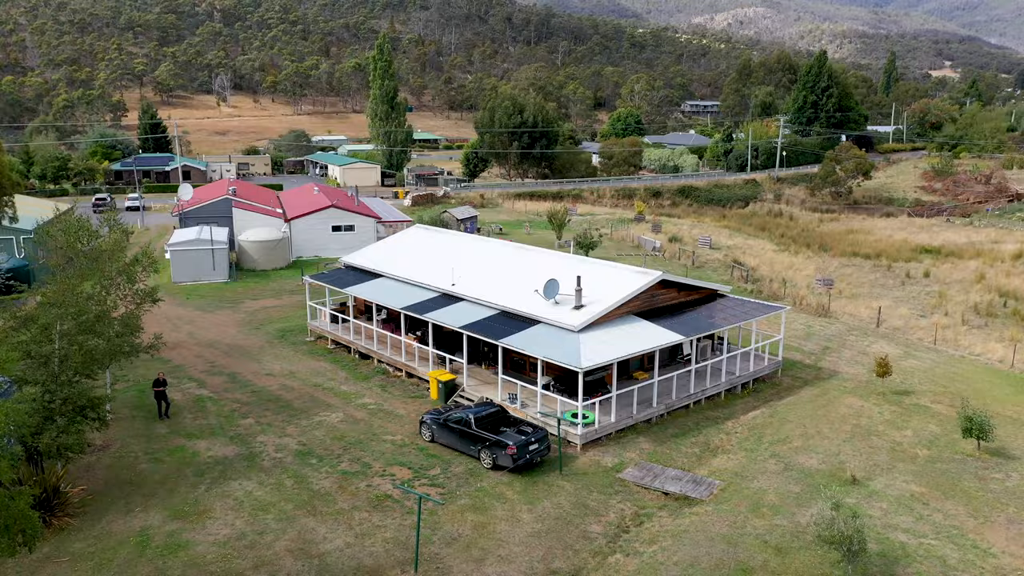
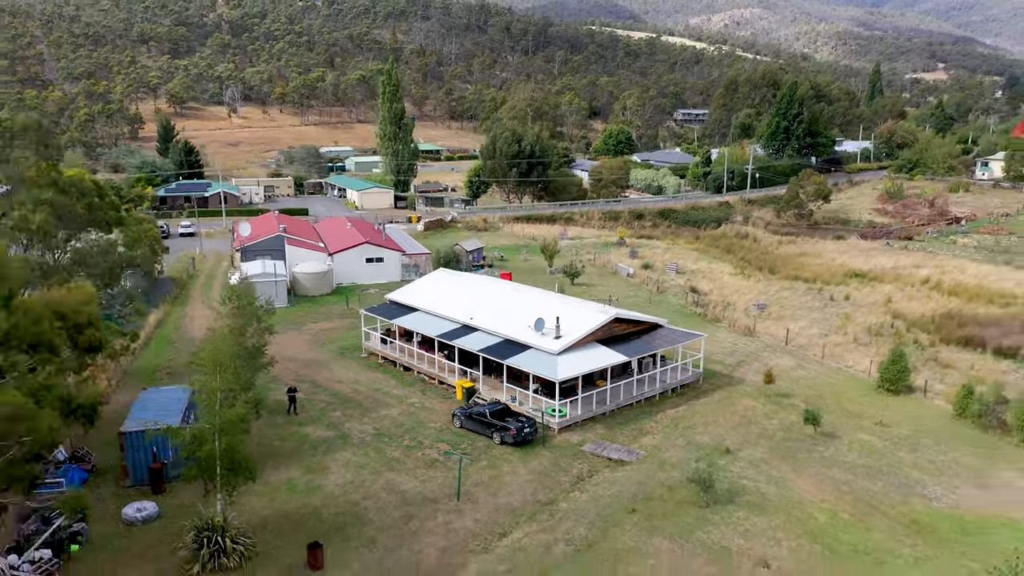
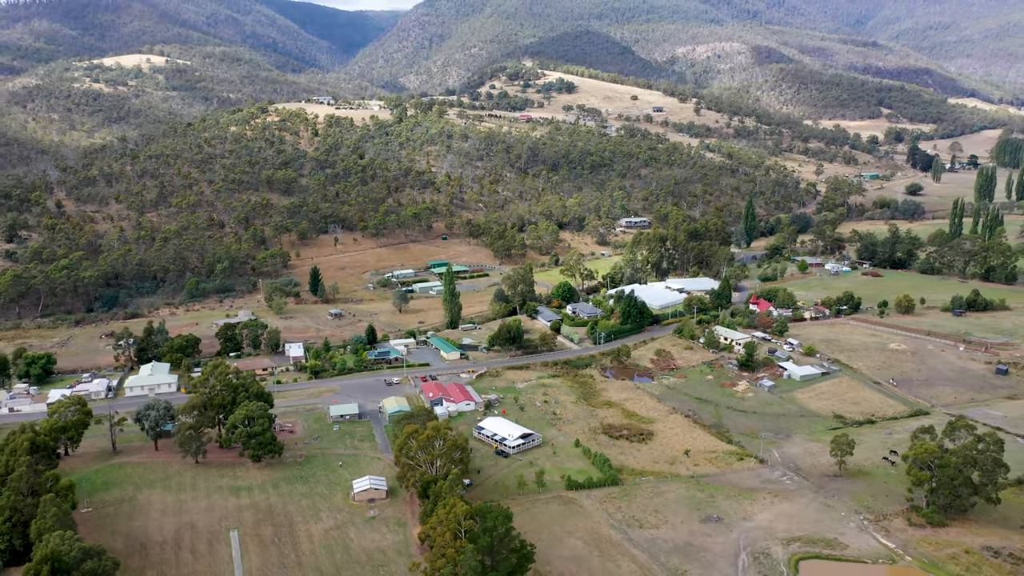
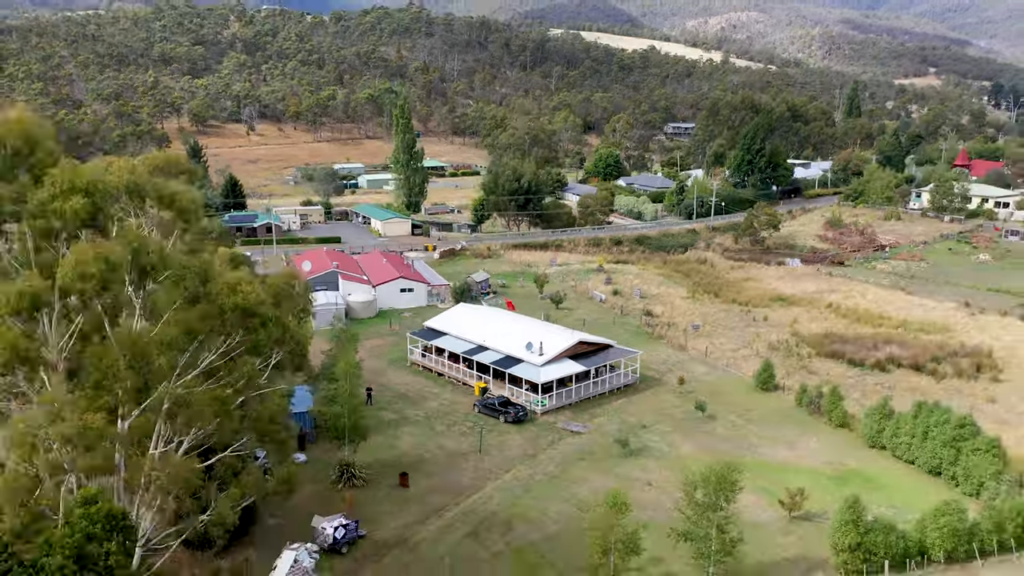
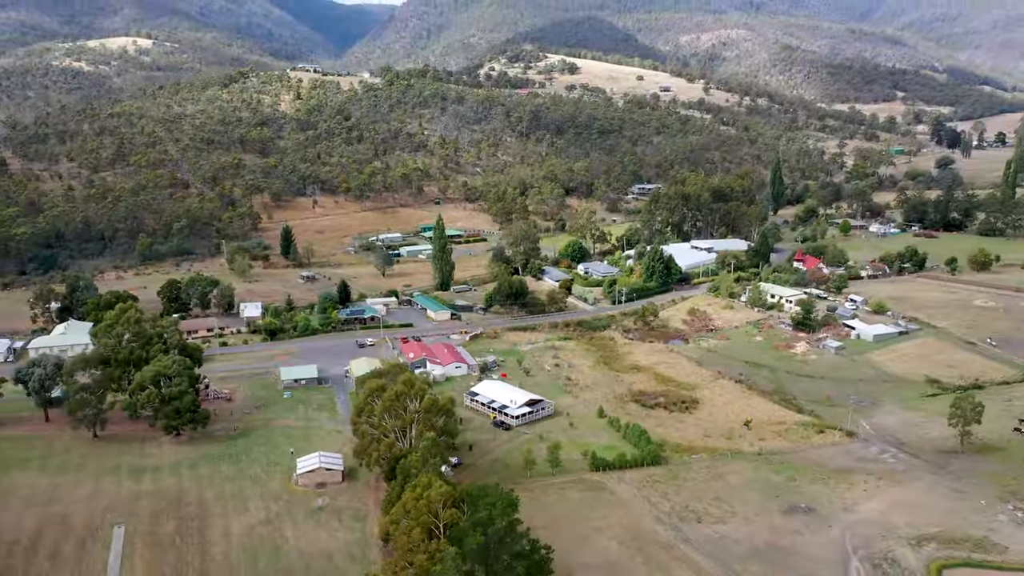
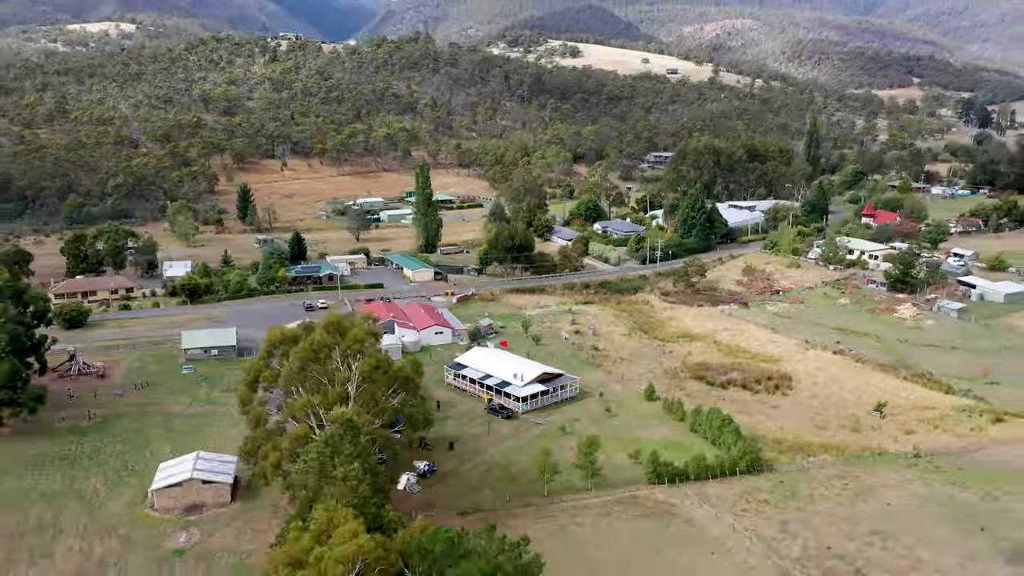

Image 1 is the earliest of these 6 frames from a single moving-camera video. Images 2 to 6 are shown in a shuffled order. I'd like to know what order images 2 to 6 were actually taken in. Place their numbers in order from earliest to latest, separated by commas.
2, 4, 6, 5, 3
